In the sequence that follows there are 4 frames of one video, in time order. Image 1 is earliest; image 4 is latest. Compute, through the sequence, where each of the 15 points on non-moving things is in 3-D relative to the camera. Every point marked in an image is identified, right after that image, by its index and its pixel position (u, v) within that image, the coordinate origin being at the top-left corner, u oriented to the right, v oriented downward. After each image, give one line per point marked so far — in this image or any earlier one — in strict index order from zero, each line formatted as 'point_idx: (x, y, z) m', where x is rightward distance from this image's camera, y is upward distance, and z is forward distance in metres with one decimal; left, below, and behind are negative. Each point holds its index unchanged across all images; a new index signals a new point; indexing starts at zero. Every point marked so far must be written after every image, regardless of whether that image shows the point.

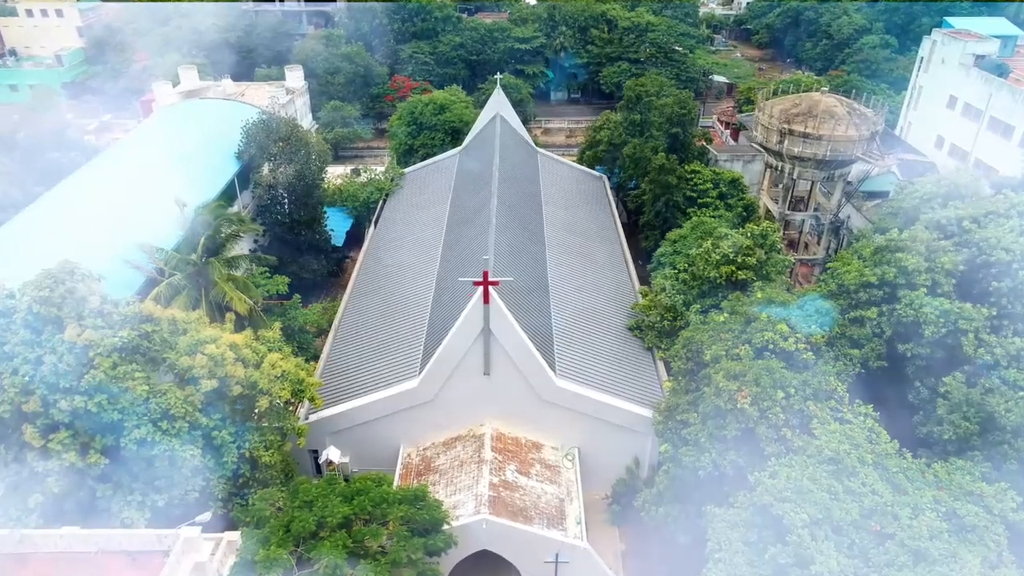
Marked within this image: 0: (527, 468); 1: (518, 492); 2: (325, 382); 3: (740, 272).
0: (+0.4, -4.3, +16.2) m
1: (+0.1, -4.6, +15.4) m
2: (-5.0, -2.5, +18.5) m
3: (+5.9, +0.4, +17.8) m
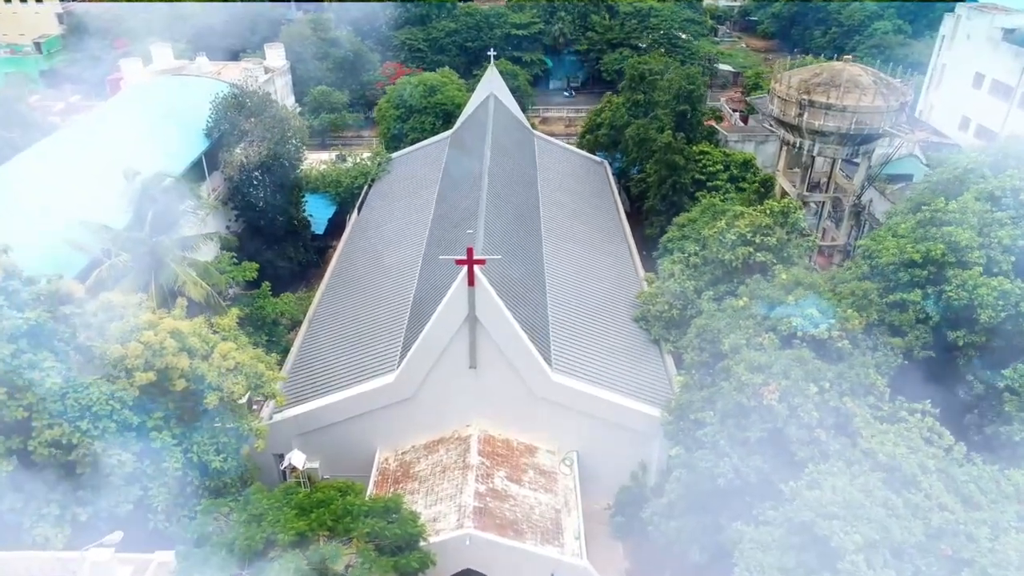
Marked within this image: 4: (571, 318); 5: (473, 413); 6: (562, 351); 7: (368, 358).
0: (+0.1, -3.9, +14.3) m
1: (-0.1, -4.2, +13.4) m
2: (-5.2, -2.2, +16.5) m
3: (+5.7, +0.8, +15.9) m
4: (+1.5, -0.7, +17.1) m
5: (-0.9, -2.7, +15.0) m
6: (+1.1, -1.4, +15.7) m
7: (-3.4, -1.6, +16.0) m
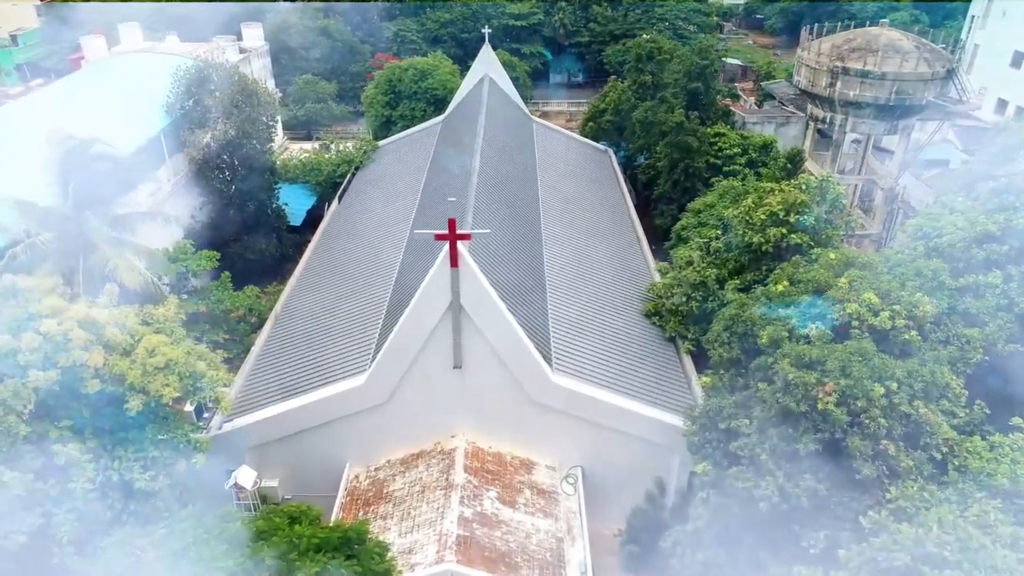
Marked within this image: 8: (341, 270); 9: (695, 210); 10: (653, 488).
0: (0.0, -3.6, +11.9) m
1: (-0.2, -3.9, +11.1) m
2: (-5.4, -1.9, +14.2) m
3: (+5.5, +1.0, +13.6) m
4: (+1.3, -0.5, +14.8) m
5: (-1.0, -2.5, +12.7) m
6: (+1.0, -1.2, +13.4) m
7: (-3.5, -1.4, +13.7) m
8: (-4.5, +0.5, +17.8) m
9: (+4.9, +2.1, +18.4) m
10: (+2.7, -3.8, +13.1) m
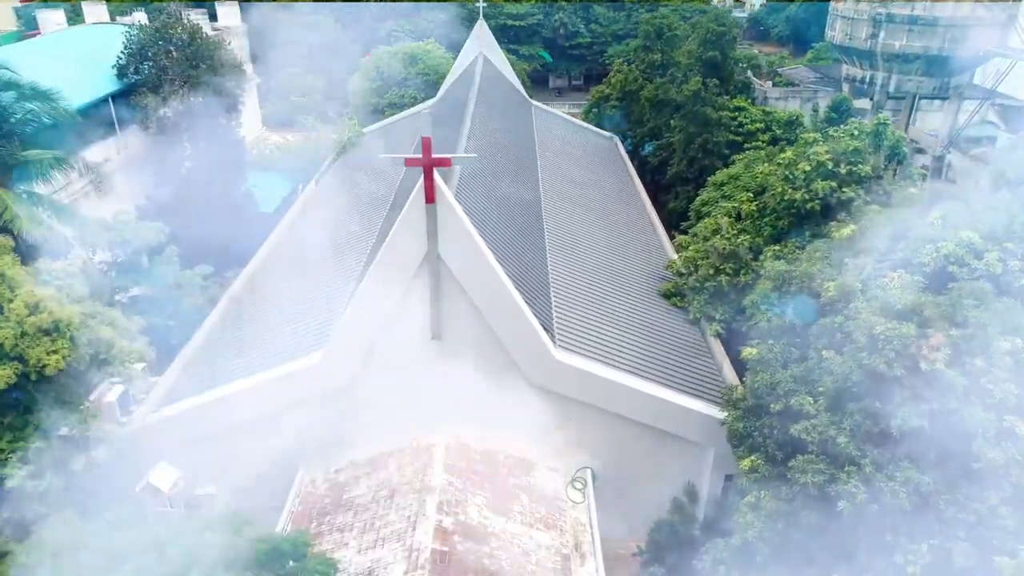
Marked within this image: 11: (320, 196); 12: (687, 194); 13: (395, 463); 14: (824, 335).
0: (-0.1, -3.0, +9.4) m
1: (-0.3, -3.2, +8.5) m
2: (-5.5, -1.4, +11.7) m
3: (+5.4, +1.6, +11.3) m
4: (+1.2, 0.0, +12.5) m
5: (-1.1, -1.8, +10.2) m
6: (+0.9, -0.6, +10.9) m
7: (-3.6, -0.8, +11.3) m
8: (-4.6, +0.9, +15.4) m
9: (+4.8, +2.5, +16.2) m
10: (+2.6, -3.2, +10.5) m
11: (-5.3, +2.5, +19.0) m
12: (+4.8, +2.6, +18.9) m
13: (-1.7, -2.5, +10.0) m
14: (+3.7, -0.5, +8.1) m
